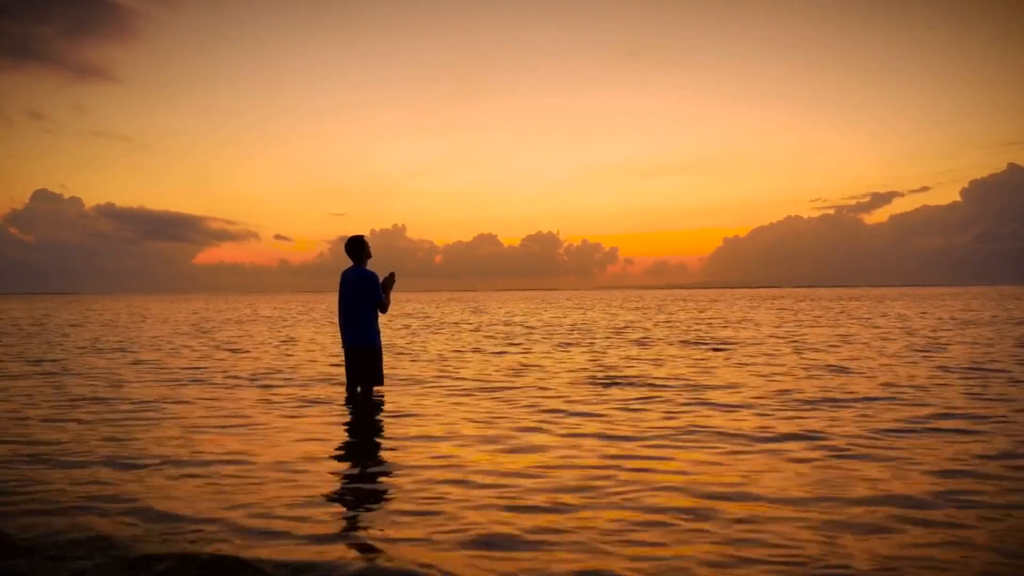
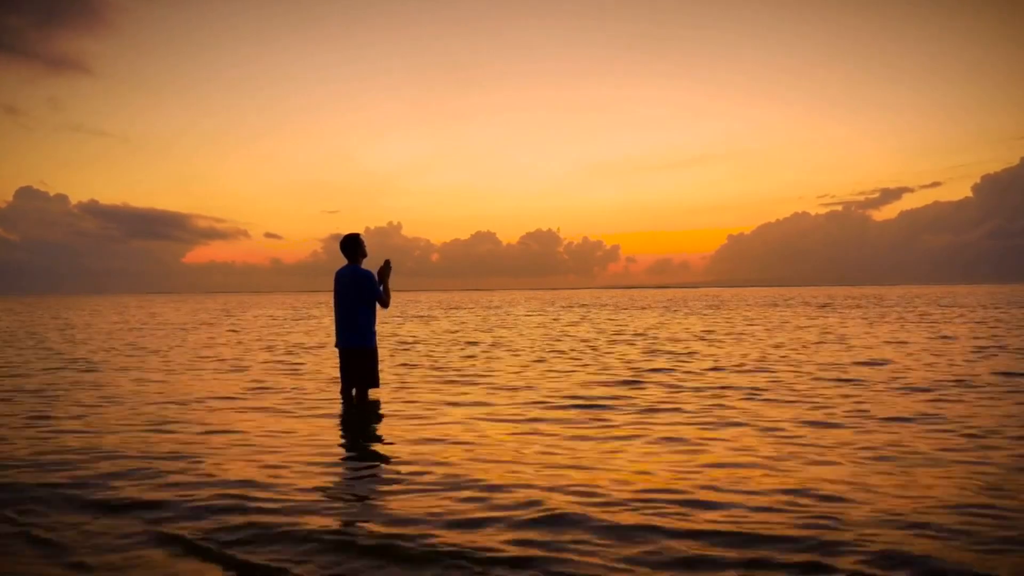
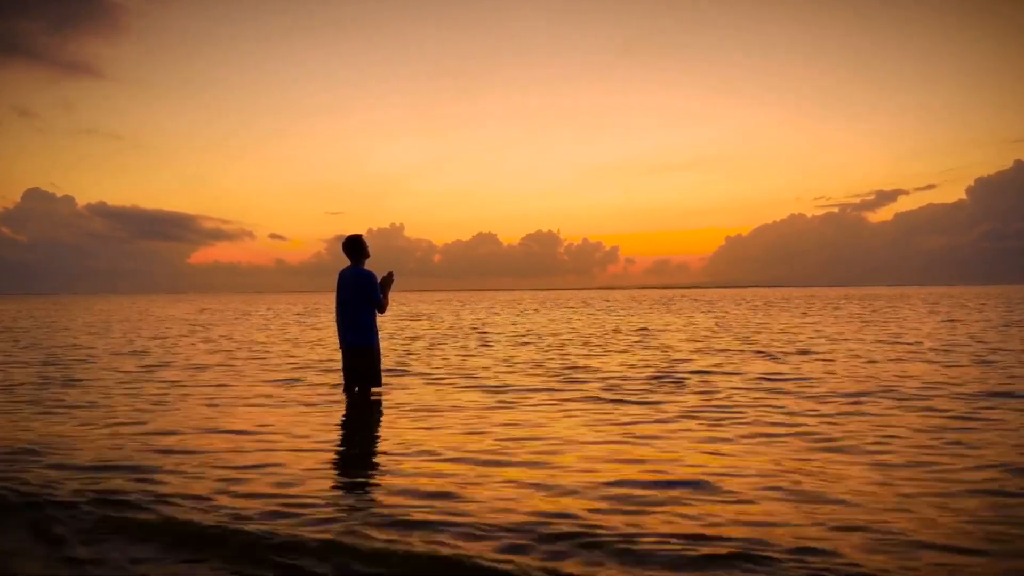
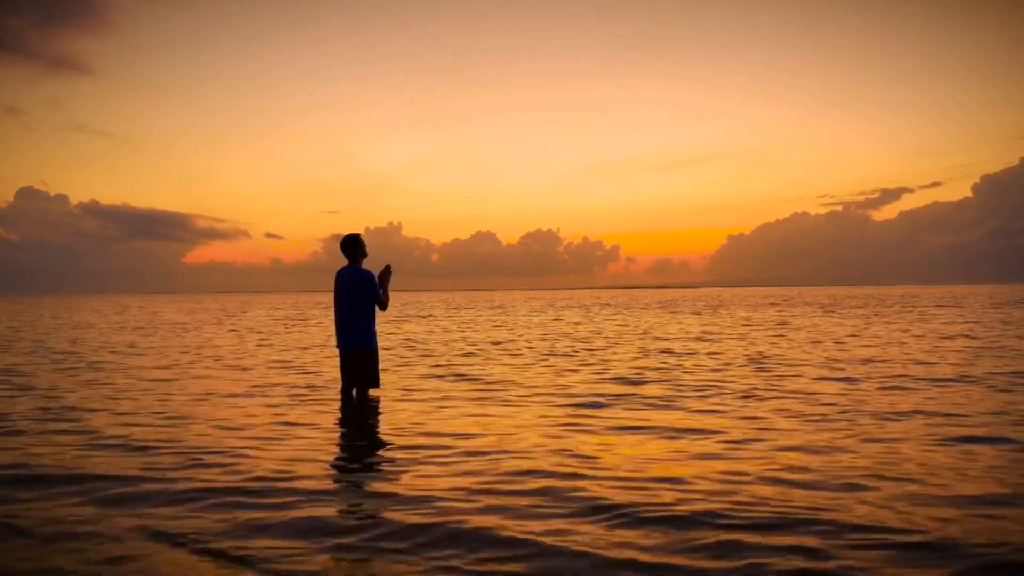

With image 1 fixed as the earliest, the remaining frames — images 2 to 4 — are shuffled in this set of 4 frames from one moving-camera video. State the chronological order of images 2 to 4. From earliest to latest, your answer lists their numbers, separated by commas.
3, 4, 2
